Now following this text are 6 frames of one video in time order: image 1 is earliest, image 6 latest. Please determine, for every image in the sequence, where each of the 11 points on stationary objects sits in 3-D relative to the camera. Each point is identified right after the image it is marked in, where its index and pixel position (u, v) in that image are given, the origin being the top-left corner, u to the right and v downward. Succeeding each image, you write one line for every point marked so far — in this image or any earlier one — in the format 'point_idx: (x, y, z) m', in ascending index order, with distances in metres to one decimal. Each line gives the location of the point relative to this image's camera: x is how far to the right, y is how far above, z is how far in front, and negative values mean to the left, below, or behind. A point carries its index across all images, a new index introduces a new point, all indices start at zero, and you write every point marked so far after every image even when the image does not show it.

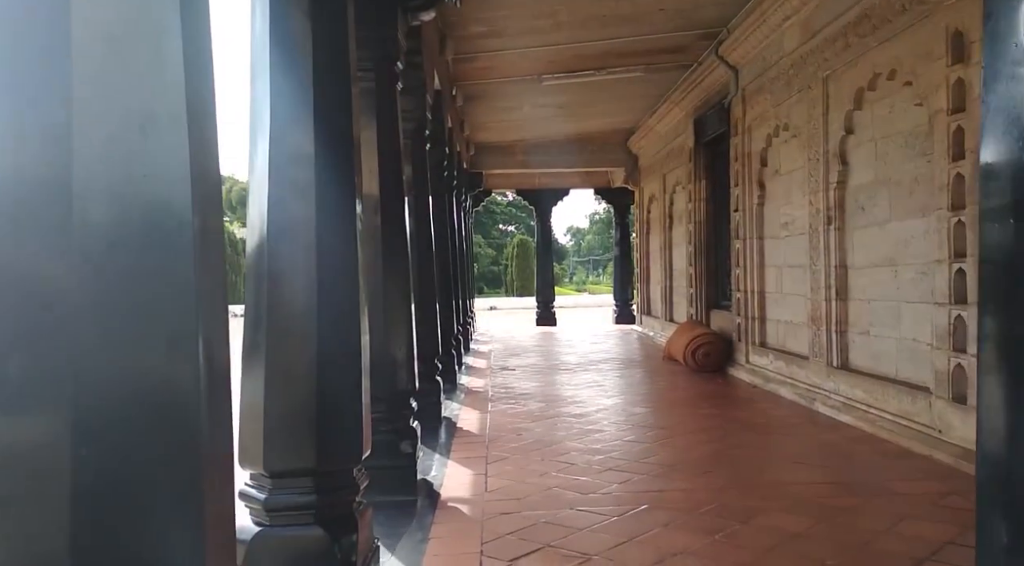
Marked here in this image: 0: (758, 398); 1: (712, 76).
0: (+1.6, -0.8, +5.1) m
1: (+1.7, +1.7, +6.6) m
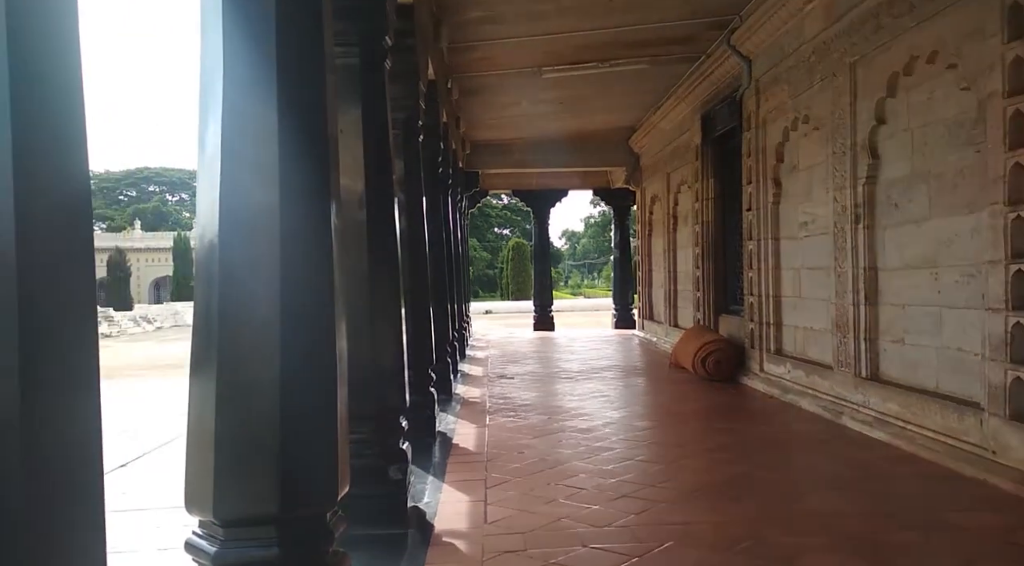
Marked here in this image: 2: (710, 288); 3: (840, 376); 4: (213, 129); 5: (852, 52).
0: (+1.6, -0.8, +4.8) m
1: (+1.7, +1.7, +6.3) m
2: (+1.8, 0.0, +7.1) m
3: (+1.8, -0.5, +4.4) m
4: (-0.6, +0.3, +1.7) m
5: (+1.8, +1.2, +4.3) m
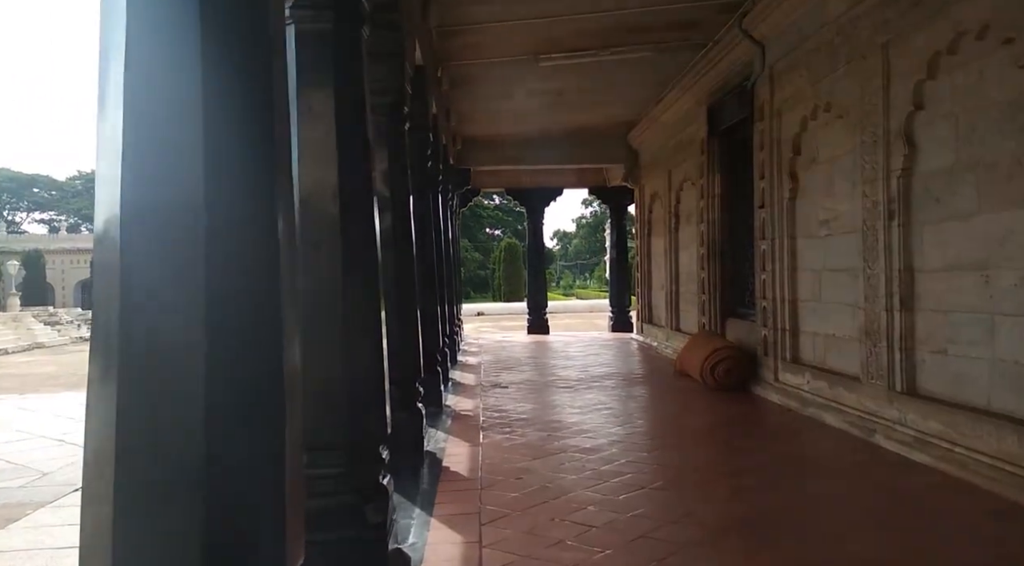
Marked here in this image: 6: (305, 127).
0: (+1.6, -0.8, +4.3) m
1: (+1.6, +1.7, +5.9) m
2: (+1.7, -0.1, +6.7) m
3: (+1.8, -0.5, +4.0) m
4: (-0.6, +0.3, +1.3) m
5: (+1.8, +1.2, +3.8) m
6: (-0.6, +0.5, +2.4) m
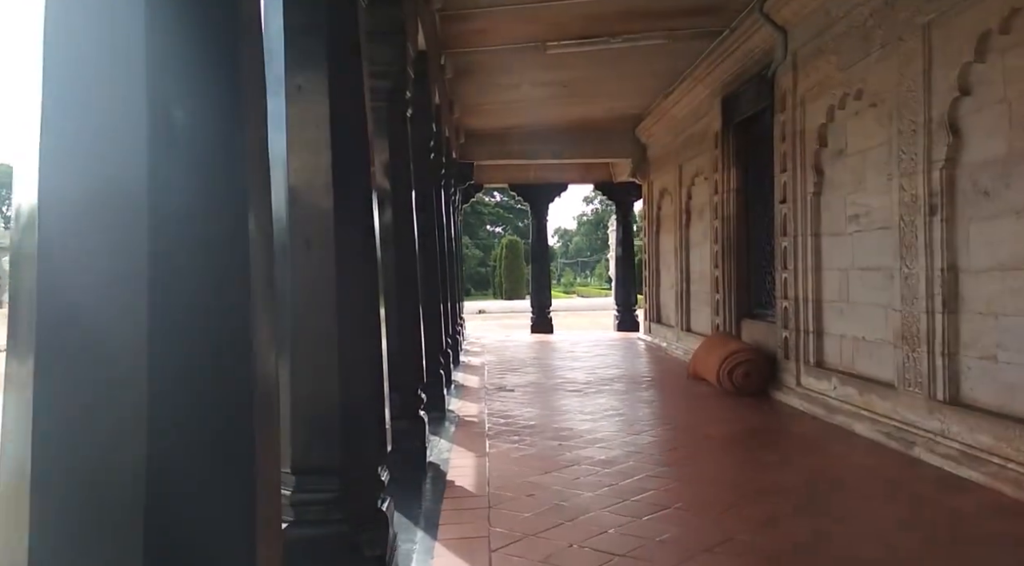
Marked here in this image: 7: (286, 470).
0: (+1.6, -0.8, +4.1) m
1: (+1.7, +1.7, +5.6) m
2: (+1.8, -0.1, +6.4) m
3: (+1.9, -0.5, +3.7) m
4: (-0.6, +0.3, +1.0) m
5: (+1.8, +1.2, +3.6) m
6: (-0.6, +0.5, +2.1) m
7: (-0.6, -0.5, +2.0) m
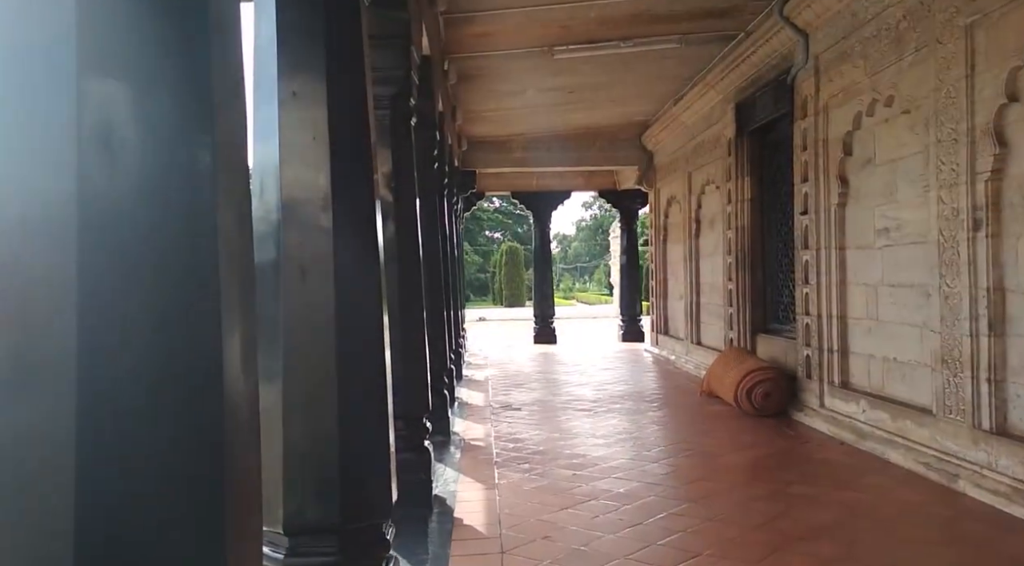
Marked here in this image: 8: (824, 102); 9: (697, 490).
0: (+1.7, -0.9, +3.8) m
1: (+1.7, +1.6, +5.3) m
2: (+1.8, -0.2, +6.1) m
3: (+1.9, -0.6, +3.5) m
4: (-0.5, +0.2, +0.7) m
5: (+1.9, +1.1, +3.3) m
6: (-0.5, +0.4, +1.8) m
7: (-0.5, -0.6, +1.8) m
8: (+1.8, +1.1, +4.7) m
9: (+0.8, -0.9, +3.5) m
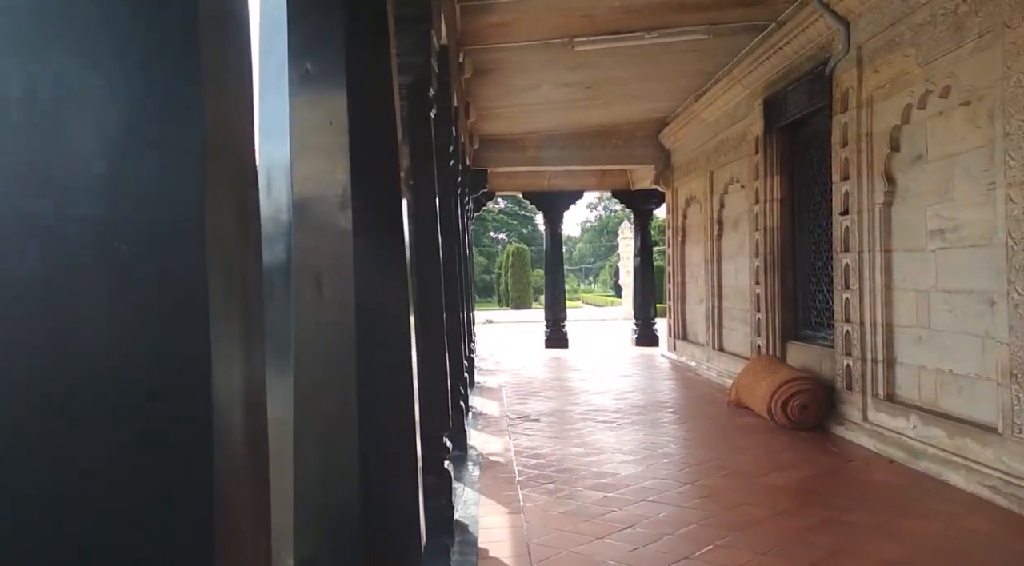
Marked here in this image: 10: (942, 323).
0: (+1.8, -0.9, +3.5) m
1: (+1.8, +1.6, +5.0) m
2: (+1.9, -0.2, +5.8) m
3: (+2.0, -0.7, +3.2) m
4: (-0.4, +0.2, +0.4) m
5: (+2.0, +1.1, +3.0) m
6: (-0.4, +0.4, +1.5) m
7: (-0.4, -0.6, +1.5) m
8: (+1.9, +1.0, +4.4) m
9: (+0.9, -0.9, +3.2) m
10: (+2.1, -0.2, +3.8) m
